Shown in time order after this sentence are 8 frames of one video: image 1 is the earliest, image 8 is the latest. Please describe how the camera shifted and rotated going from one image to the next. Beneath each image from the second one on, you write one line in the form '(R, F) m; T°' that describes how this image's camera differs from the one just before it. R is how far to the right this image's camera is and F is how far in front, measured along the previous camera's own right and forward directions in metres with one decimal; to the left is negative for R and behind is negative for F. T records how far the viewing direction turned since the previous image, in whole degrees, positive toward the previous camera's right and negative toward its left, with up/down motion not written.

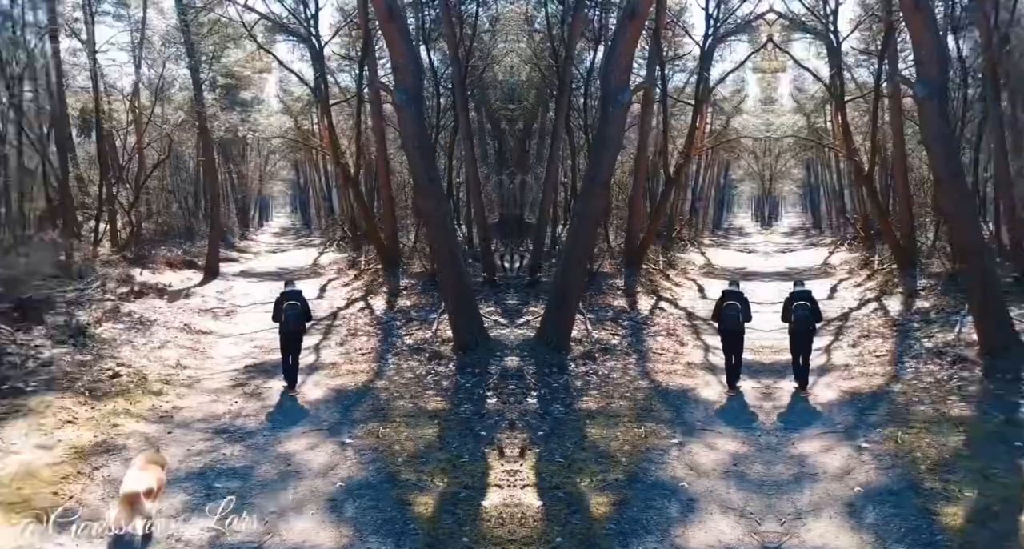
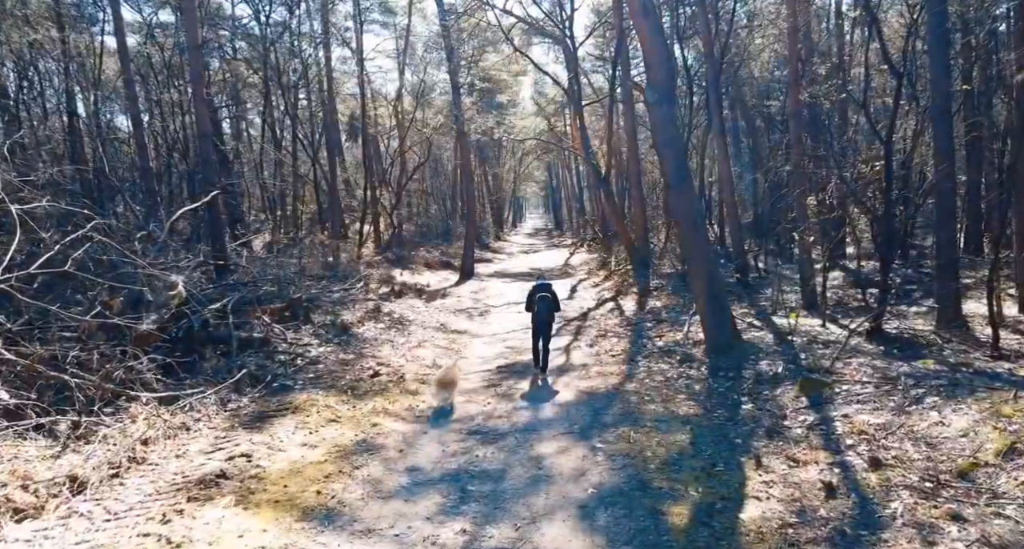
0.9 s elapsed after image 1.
(-0.2, +0.8) m; -19°
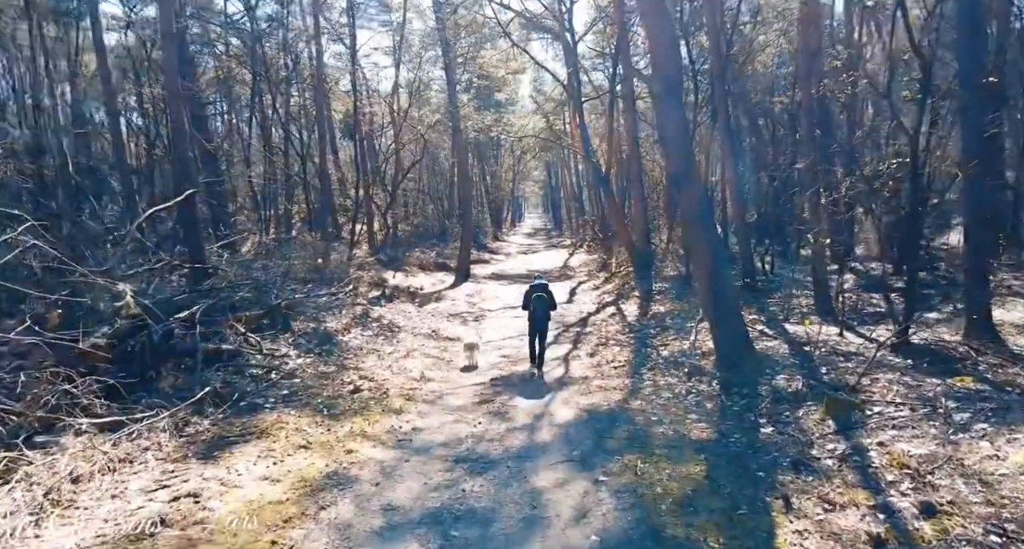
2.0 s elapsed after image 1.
(+0.1, +0.8) m; 0°
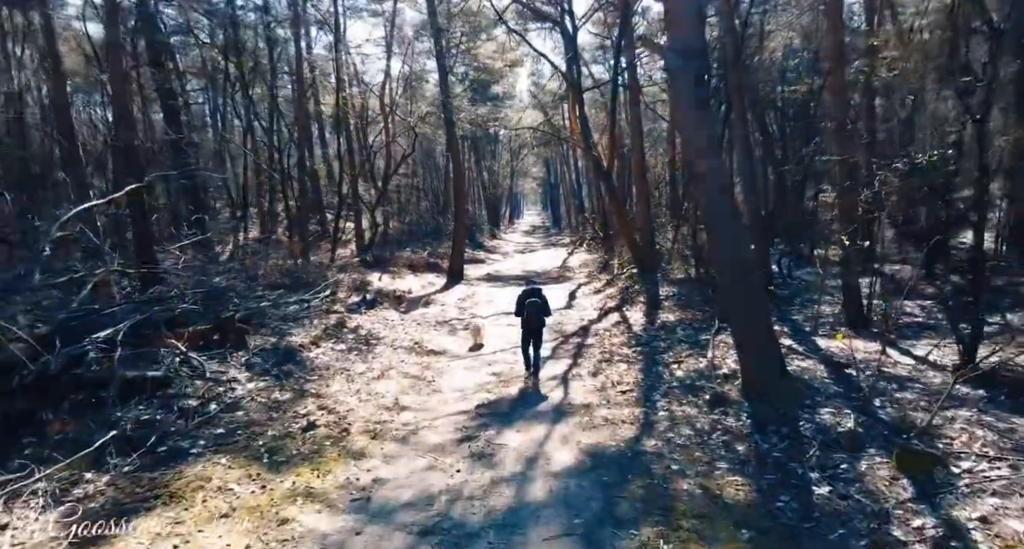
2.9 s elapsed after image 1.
(+0.1, +1.5) m; 0°
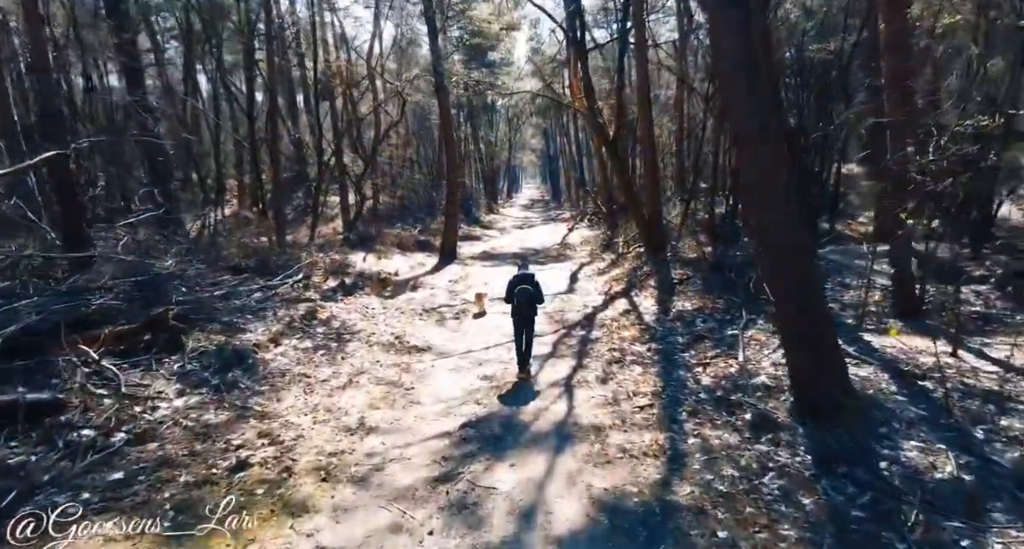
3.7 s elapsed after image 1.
(+0.1, +1.7) m; 0°
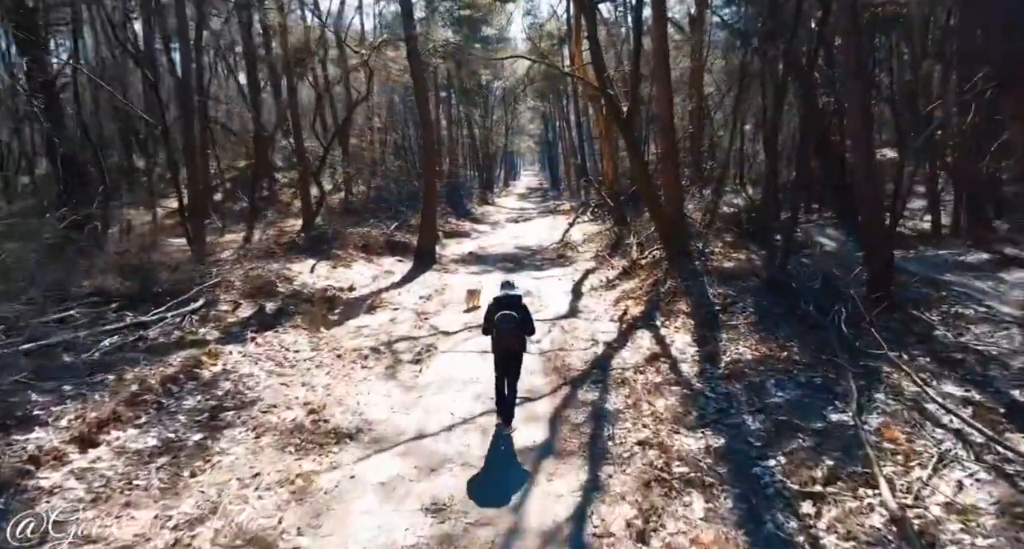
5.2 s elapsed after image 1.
(+0.2, +3.9) m; 0°
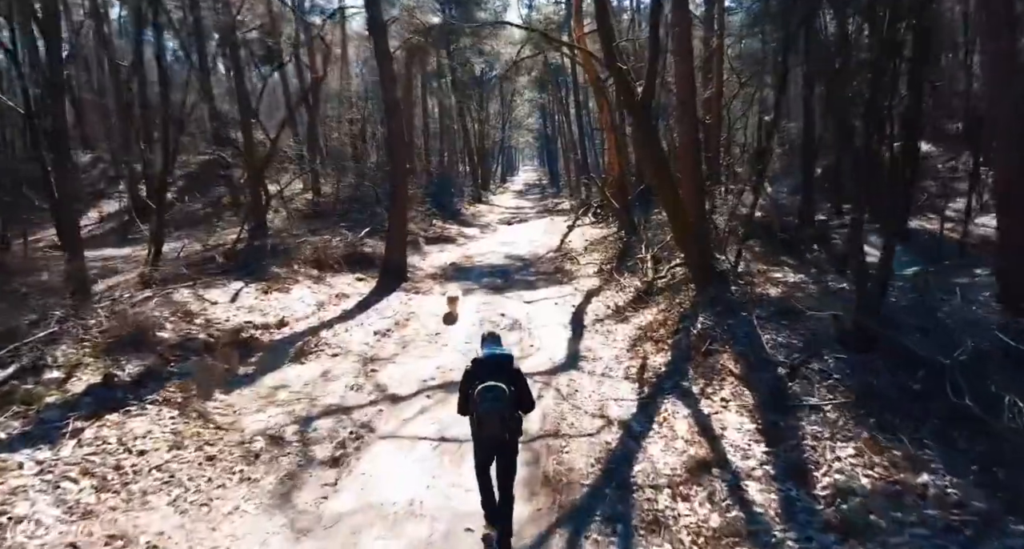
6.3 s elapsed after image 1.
(+0.3, +3.3) m; 0°
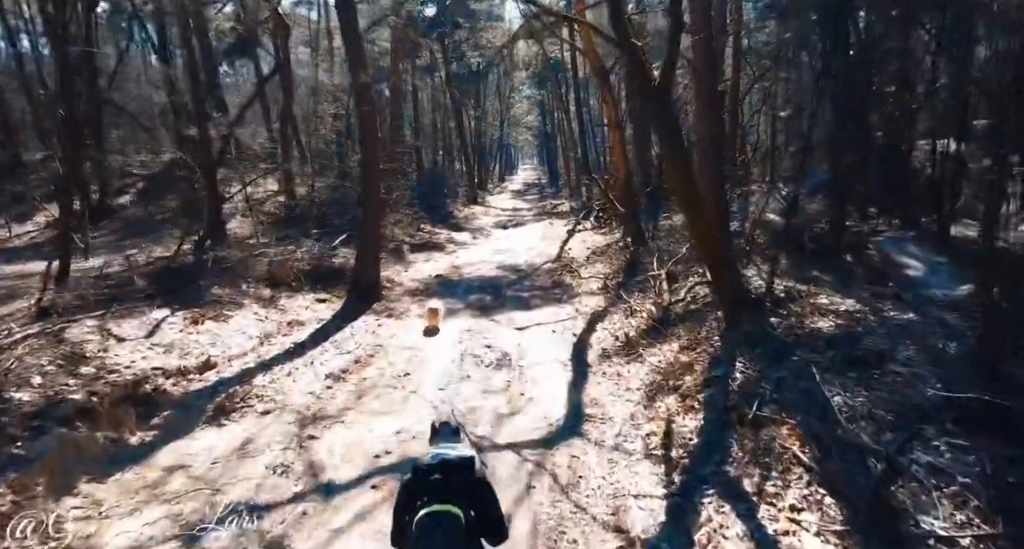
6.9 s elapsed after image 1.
(+0.2, +2.2) m; 0°
